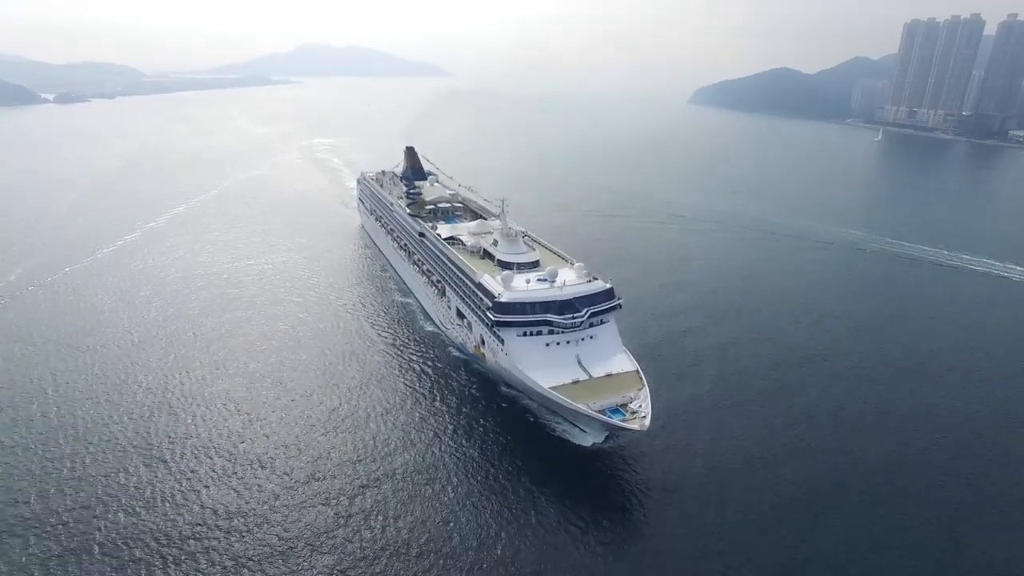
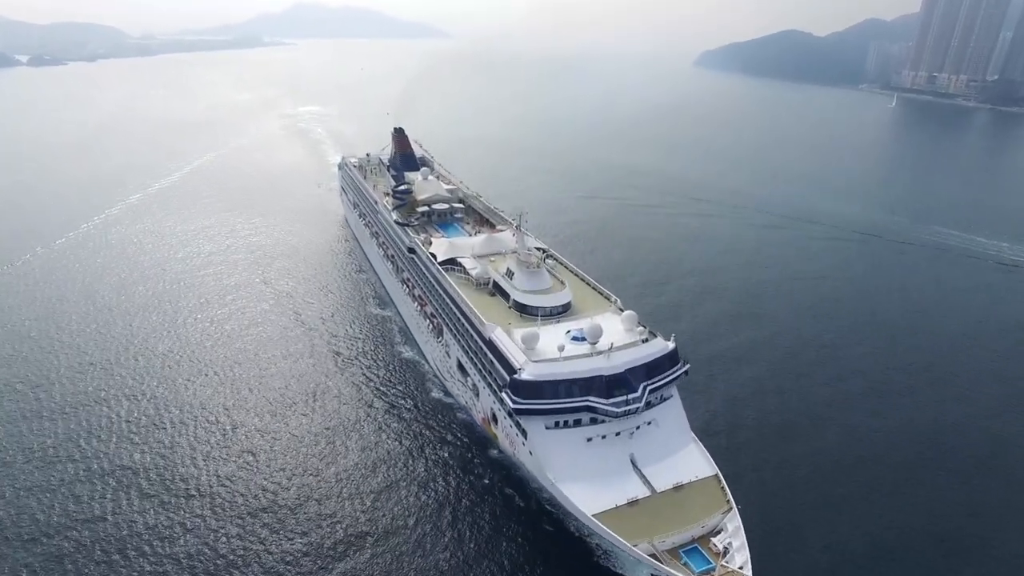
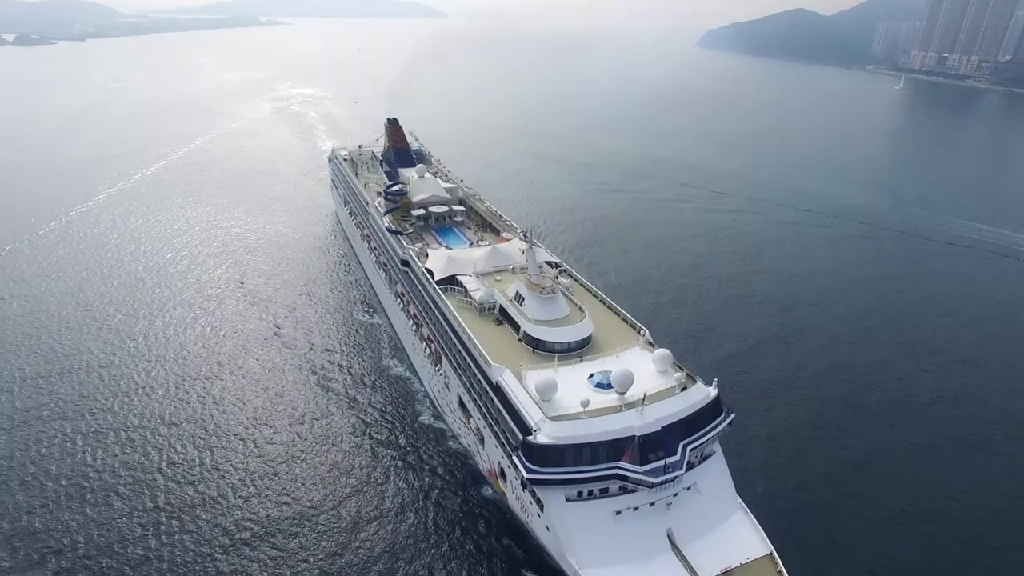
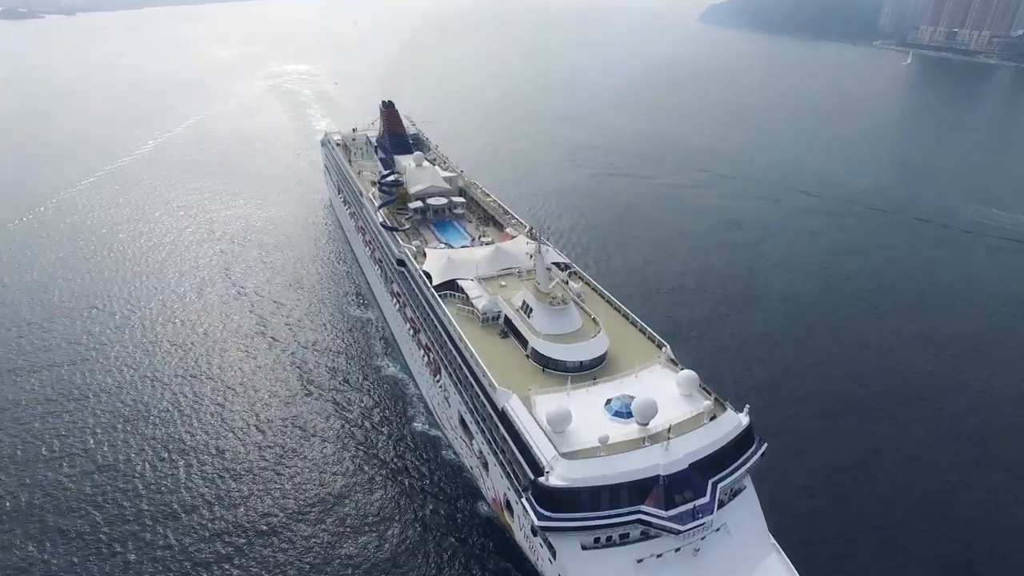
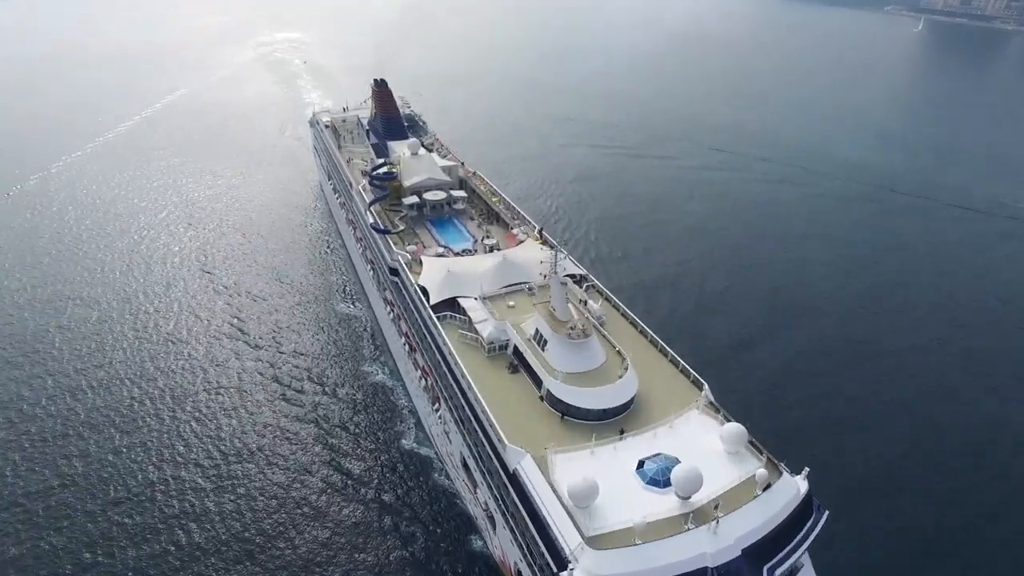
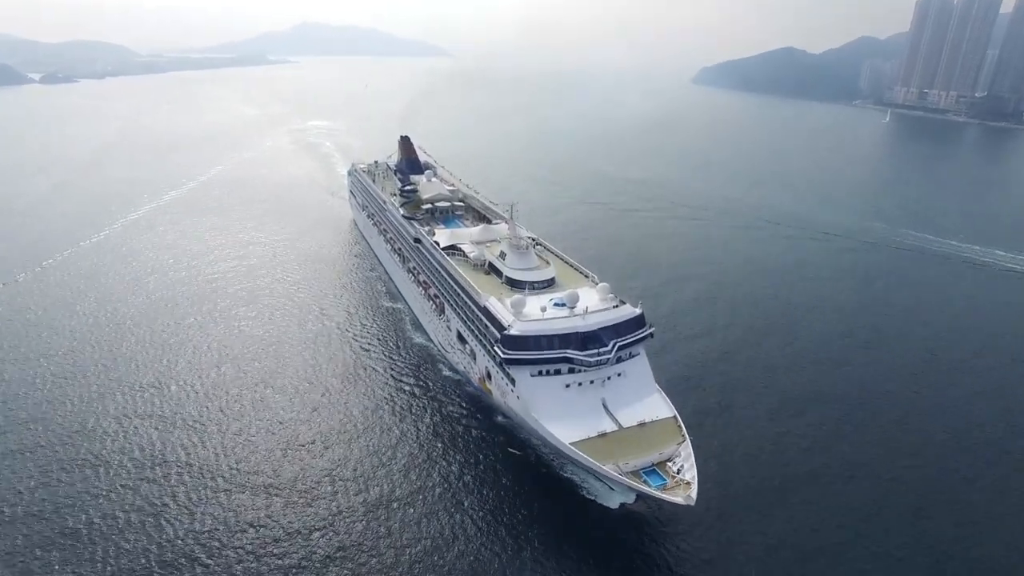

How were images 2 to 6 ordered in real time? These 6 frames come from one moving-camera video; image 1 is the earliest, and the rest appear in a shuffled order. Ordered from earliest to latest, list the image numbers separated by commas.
6, 2, 3, 4, 5
